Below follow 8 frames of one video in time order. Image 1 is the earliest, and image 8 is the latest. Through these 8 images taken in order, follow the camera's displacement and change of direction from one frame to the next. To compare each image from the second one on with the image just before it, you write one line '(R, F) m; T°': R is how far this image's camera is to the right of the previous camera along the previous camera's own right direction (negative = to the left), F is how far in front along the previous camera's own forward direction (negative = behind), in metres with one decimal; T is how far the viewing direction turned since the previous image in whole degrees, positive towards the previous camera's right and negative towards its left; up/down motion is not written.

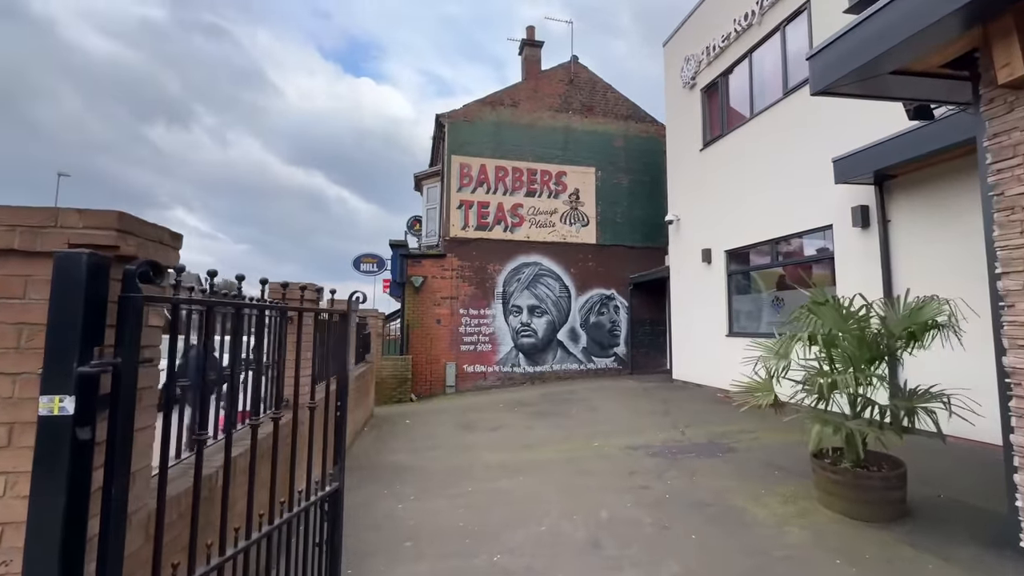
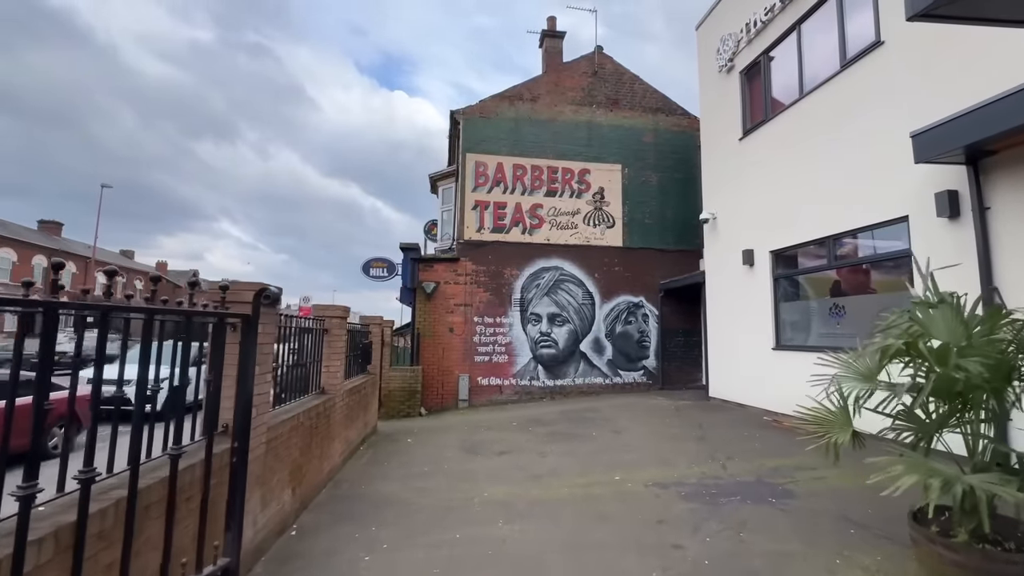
(+0.3, +0.9) m; -4°
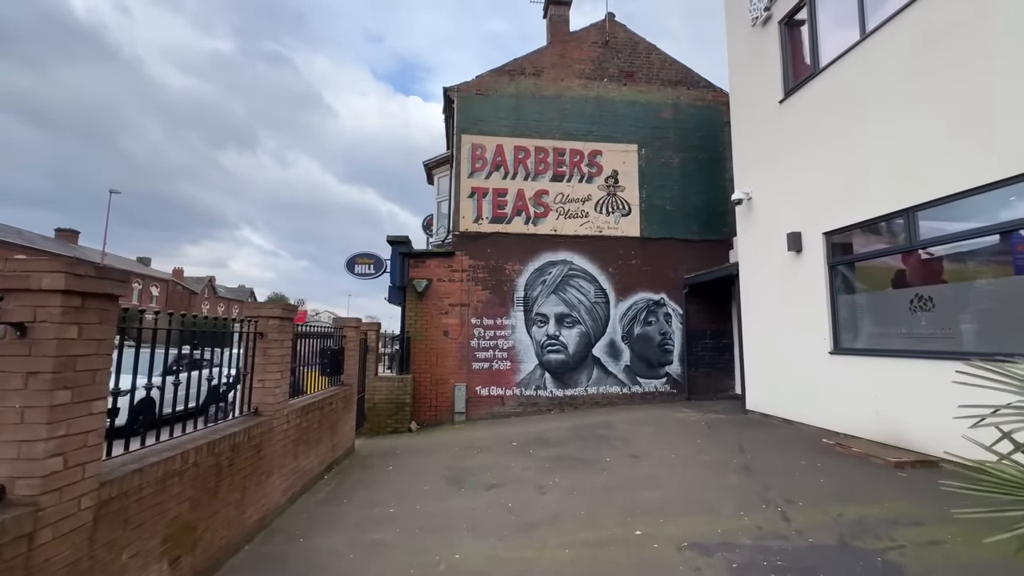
(+0.3, +1.3) m; -2°
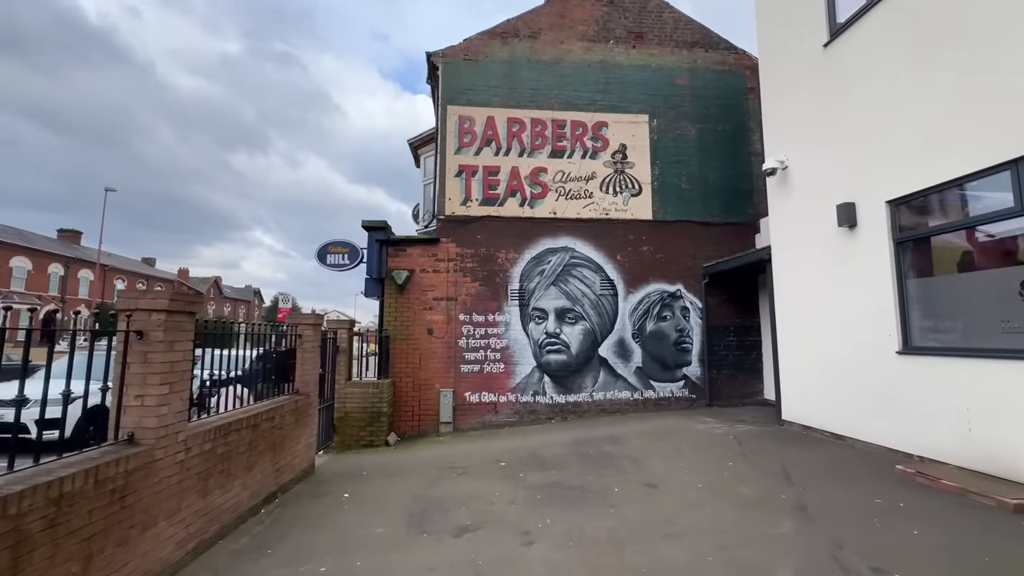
(+0.3, +1.3) m; -1°
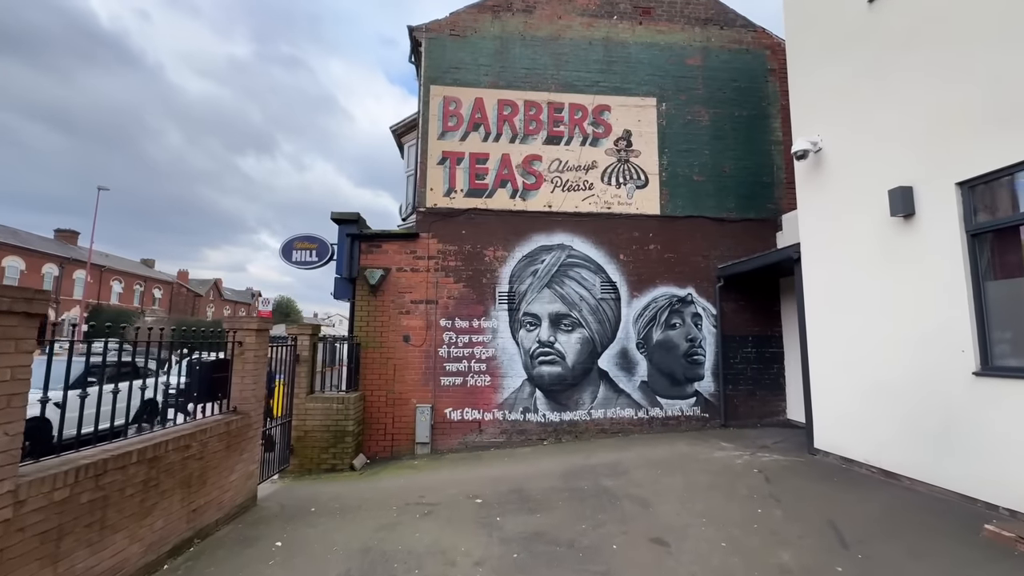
(+0.3, +1.0) m; -1°
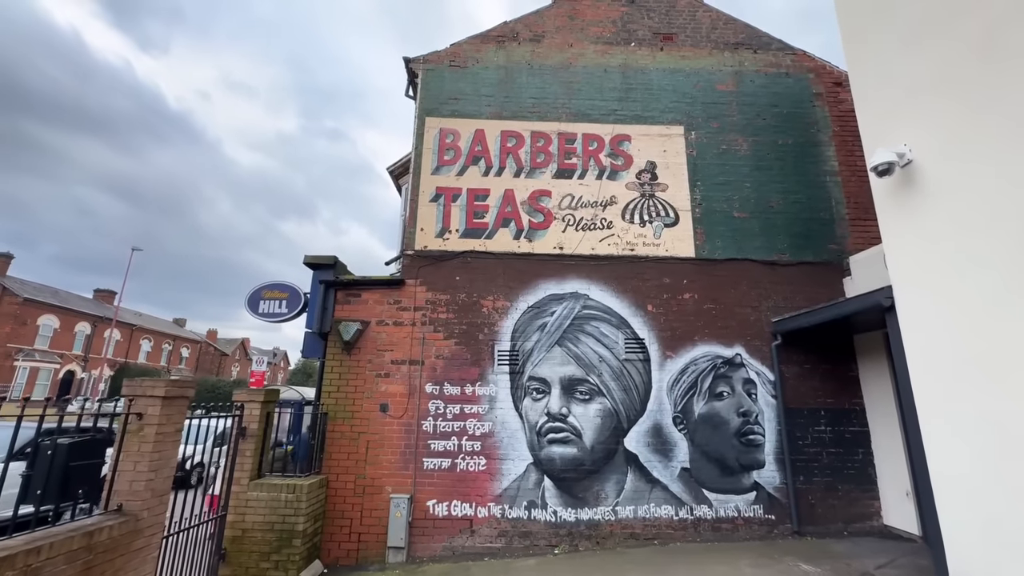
(+0.3, +1.4) m; -4°
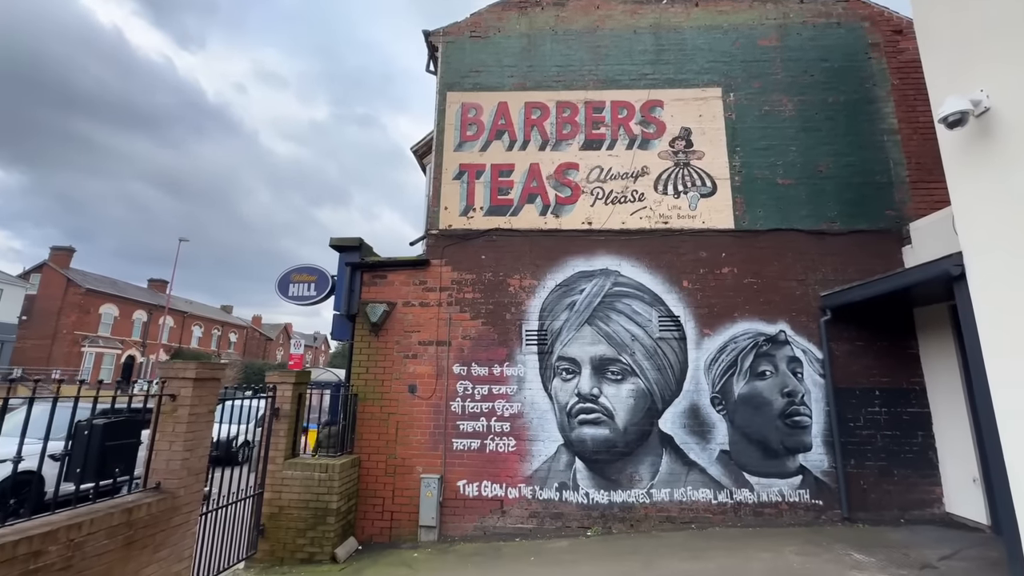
(+0.1, +0.2) m; -4°
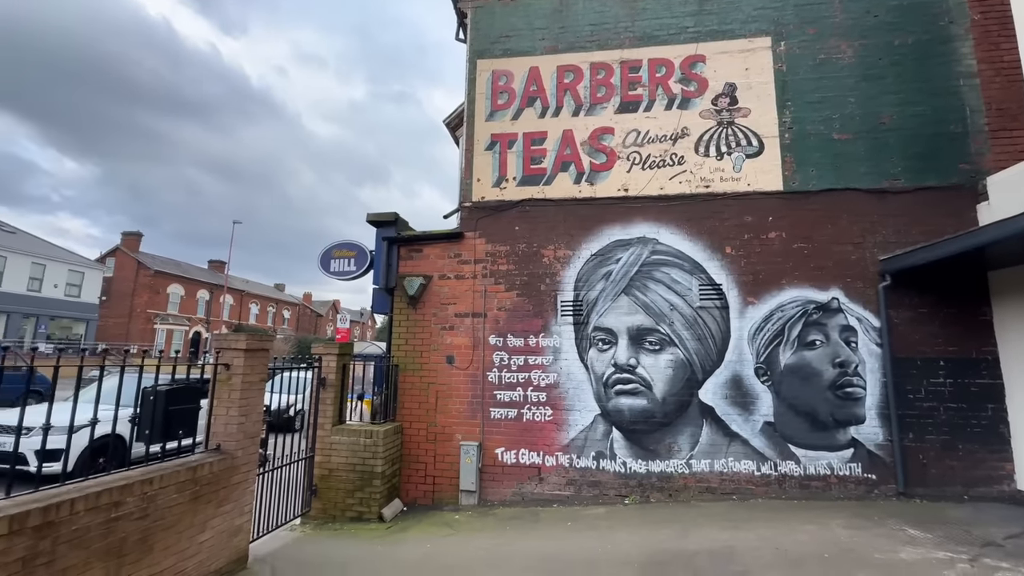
(+0.1, 0.0) m; -5°
